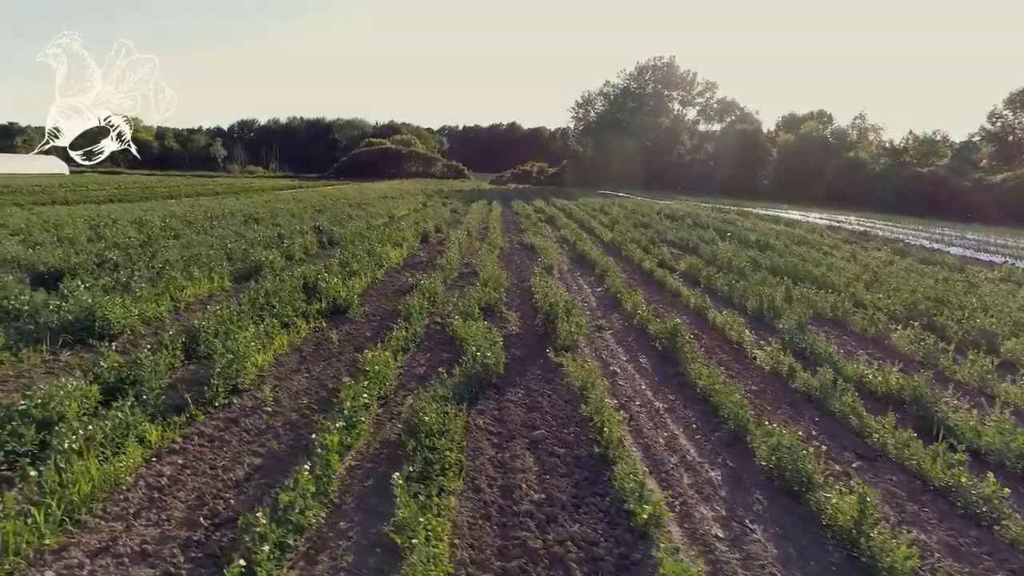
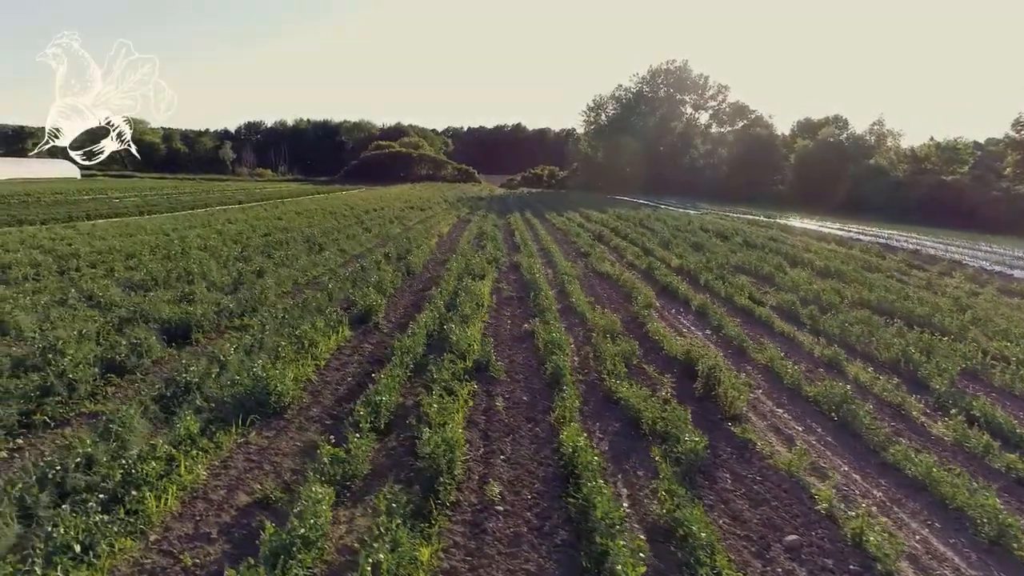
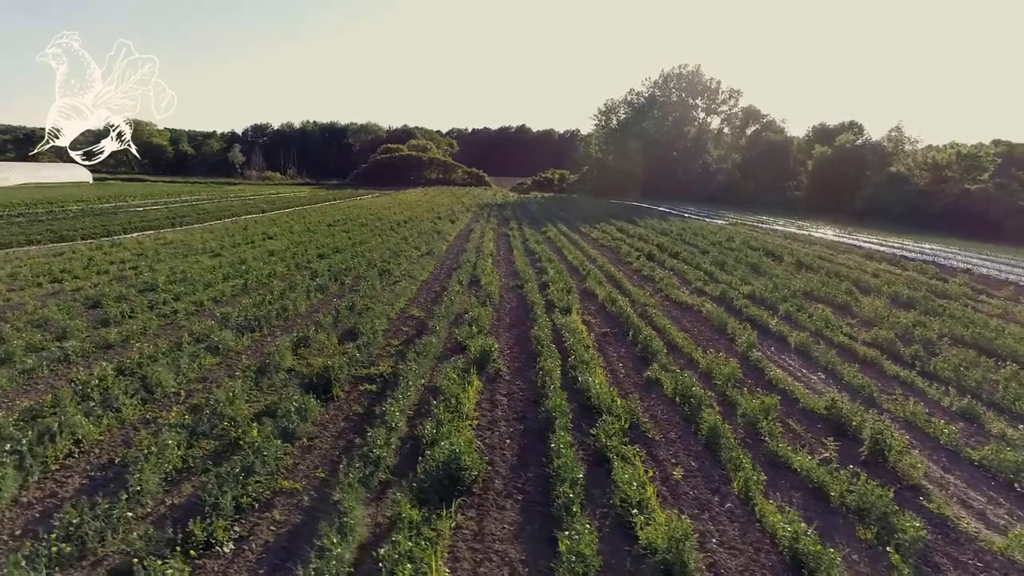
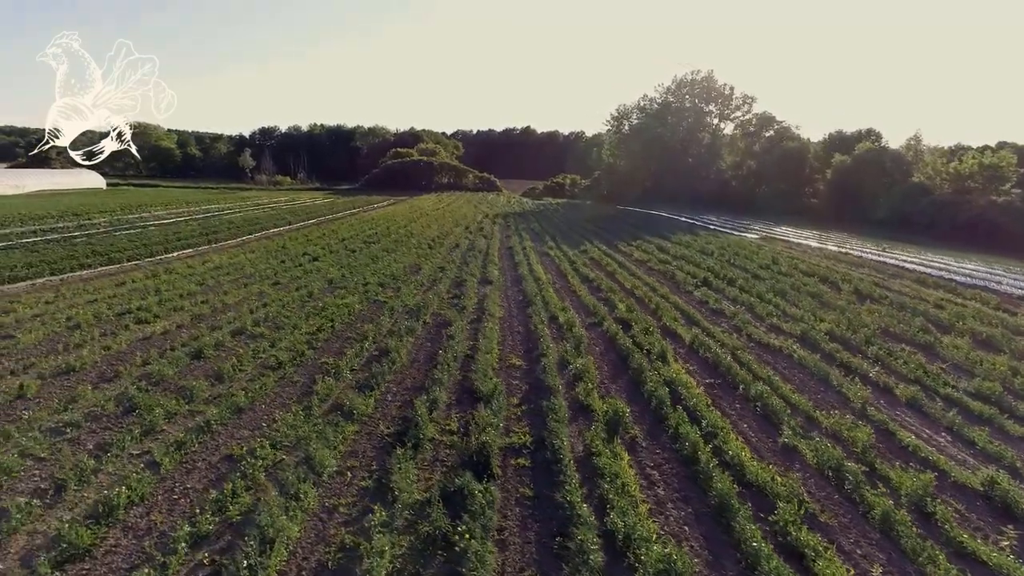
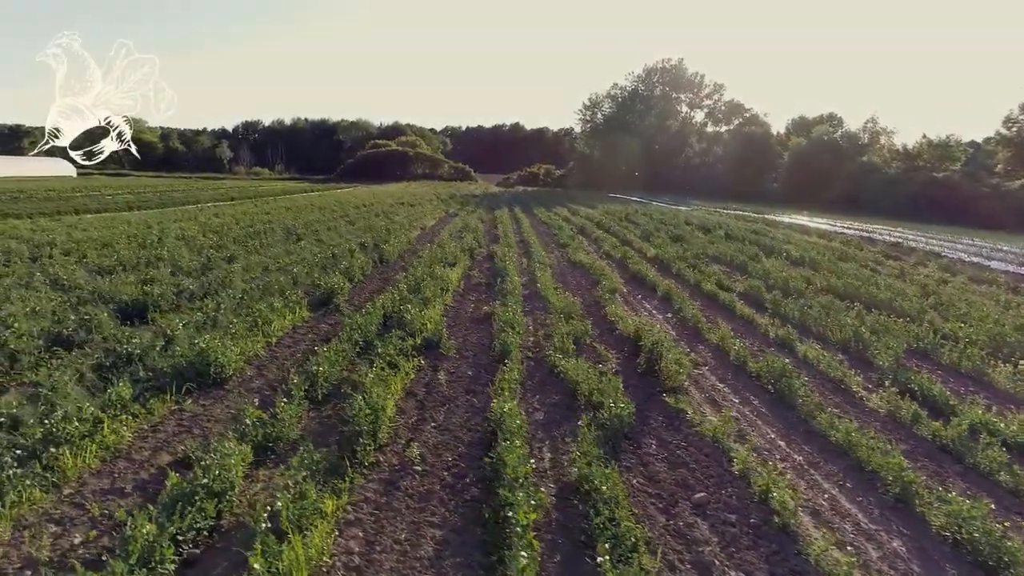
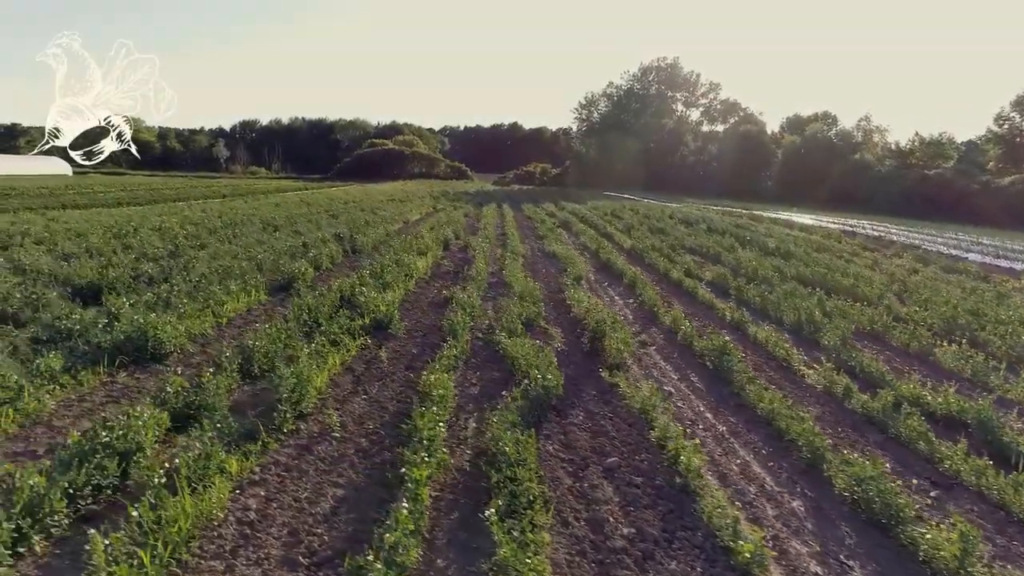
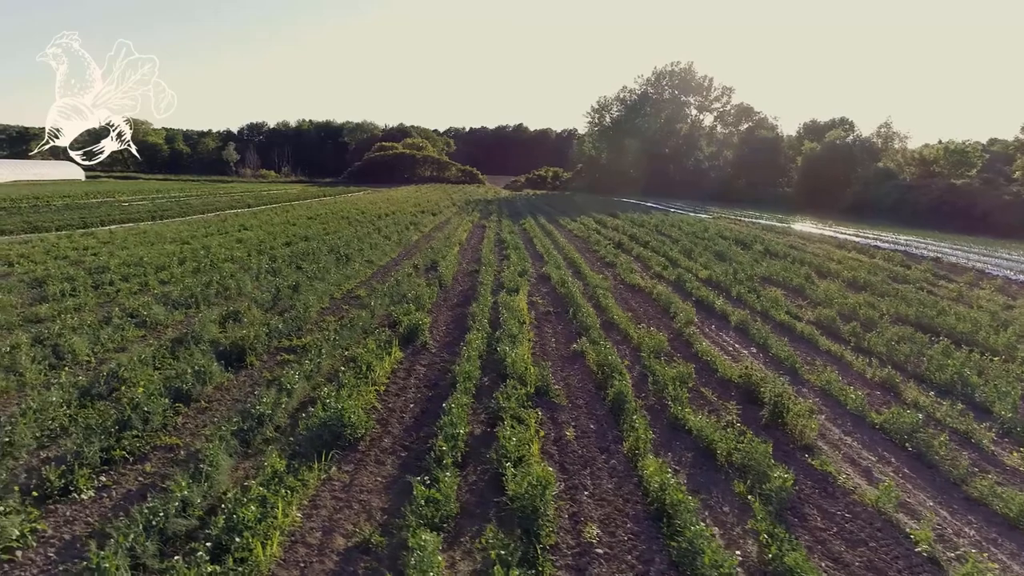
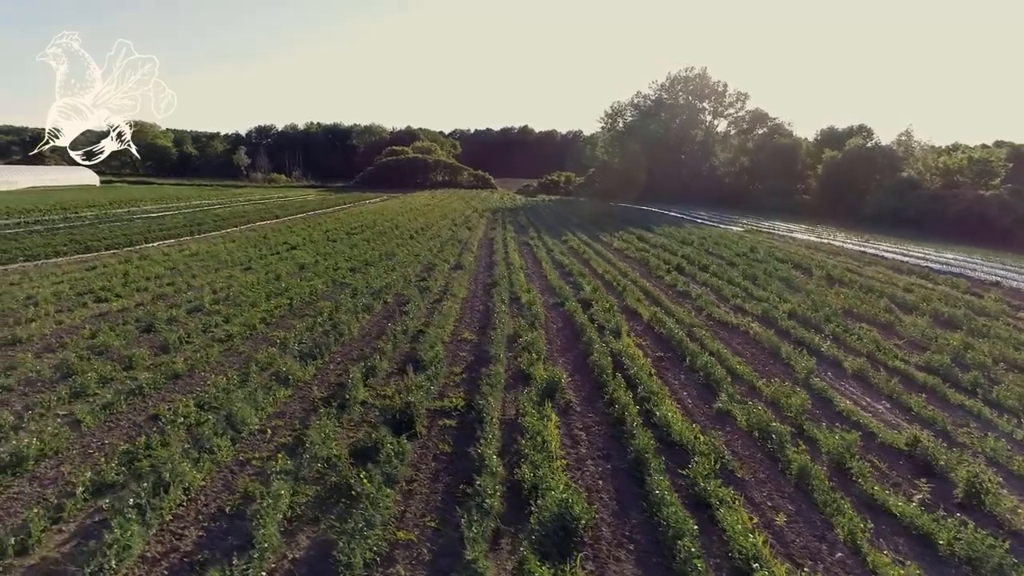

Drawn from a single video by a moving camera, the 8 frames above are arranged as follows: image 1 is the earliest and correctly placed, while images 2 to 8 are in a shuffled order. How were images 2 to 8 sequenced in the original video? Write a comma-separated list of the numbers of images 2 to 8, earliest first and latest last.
6, 5, 2, 7, 3, 8, 4
